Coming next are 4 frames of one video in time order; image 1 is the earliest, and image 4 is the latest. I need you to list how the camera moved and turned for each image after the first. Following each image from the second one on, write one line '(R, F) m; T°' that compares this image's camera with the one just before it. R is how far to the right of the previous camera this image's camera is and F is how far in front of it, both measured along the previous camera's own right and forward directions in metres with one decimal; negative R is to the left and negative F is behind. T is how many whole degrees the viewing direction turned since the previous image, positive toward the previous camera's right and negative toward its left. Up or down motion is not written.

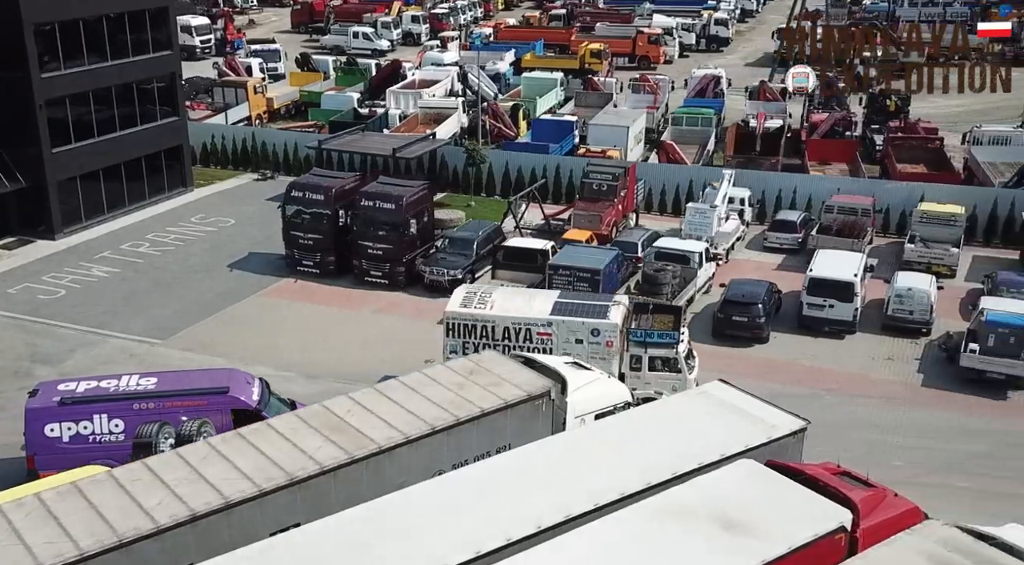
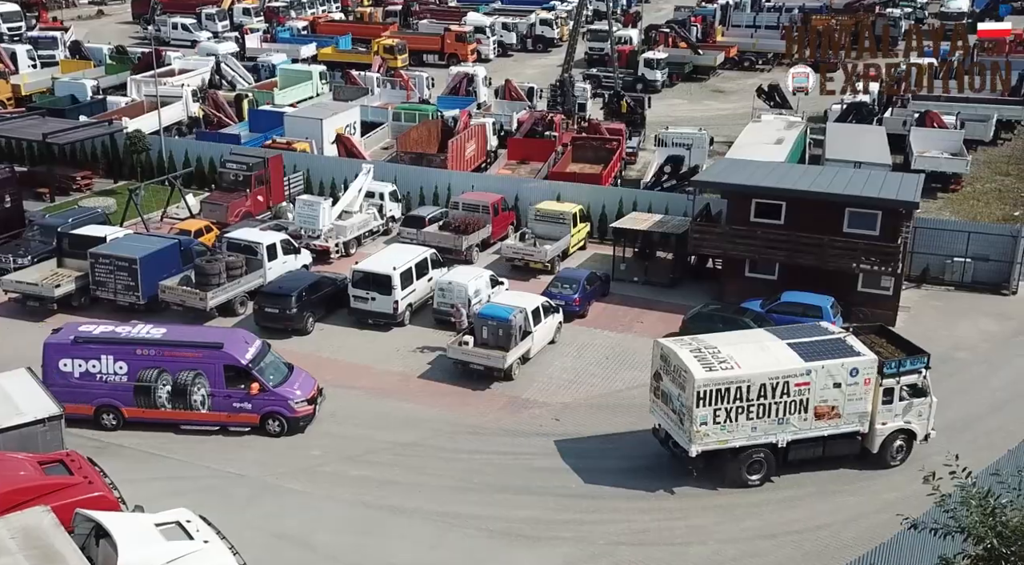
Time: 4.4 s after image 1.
(+7.9, 0.0) m; +5°
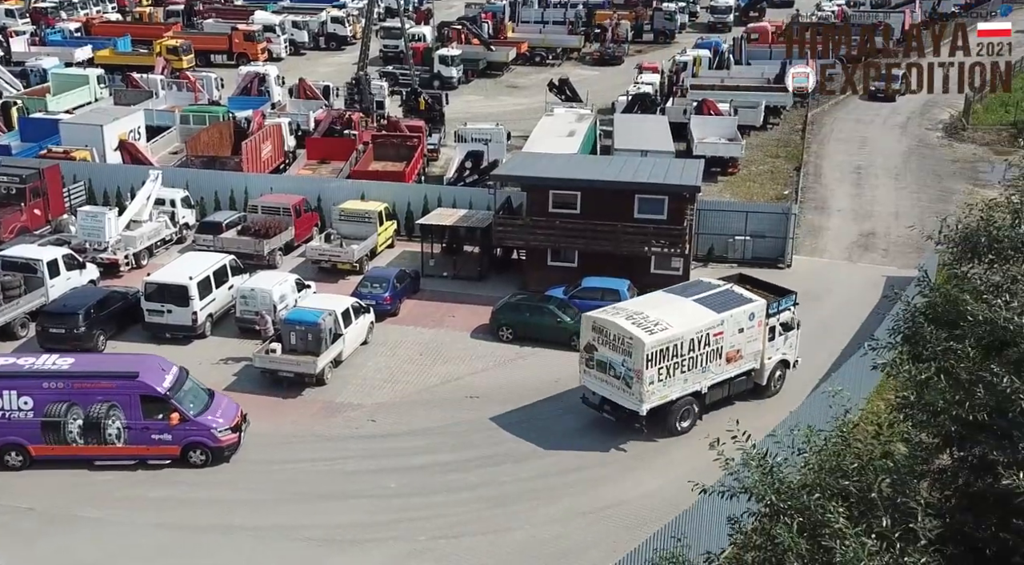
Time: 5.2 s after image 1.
(+0.1, -0.1) m; +10°
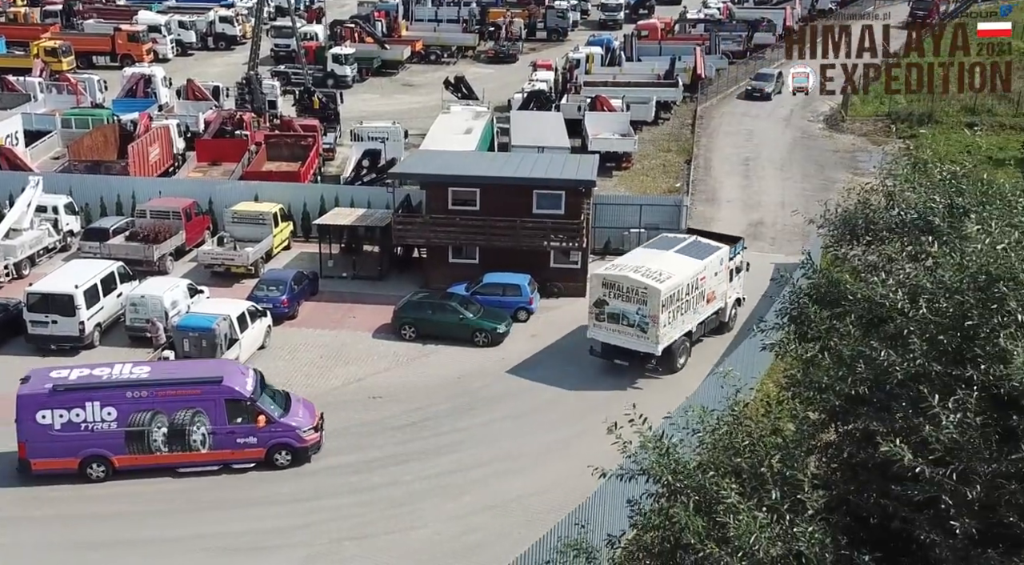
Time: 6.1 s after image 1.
(0.0, -0.1) m; +5°
